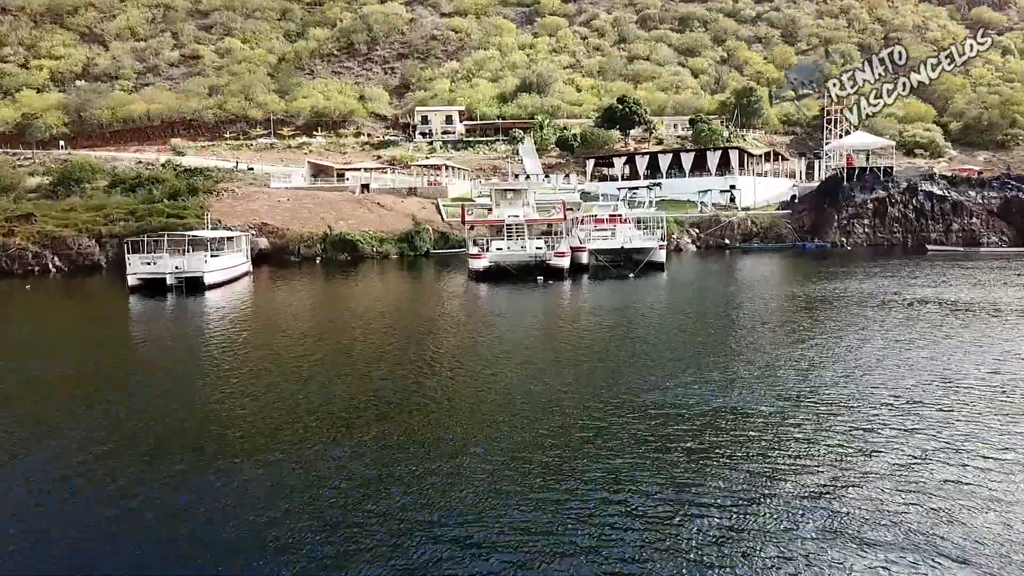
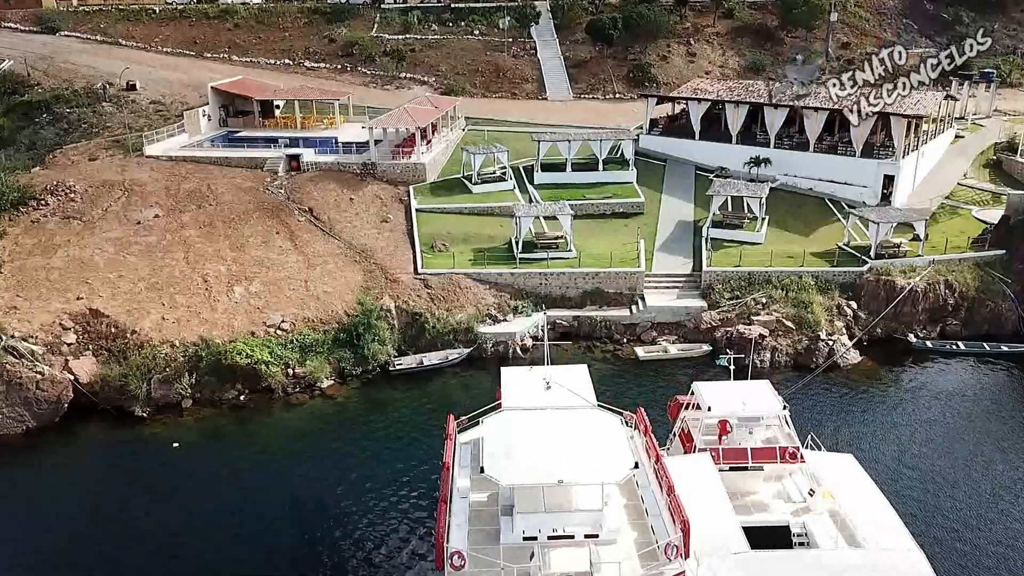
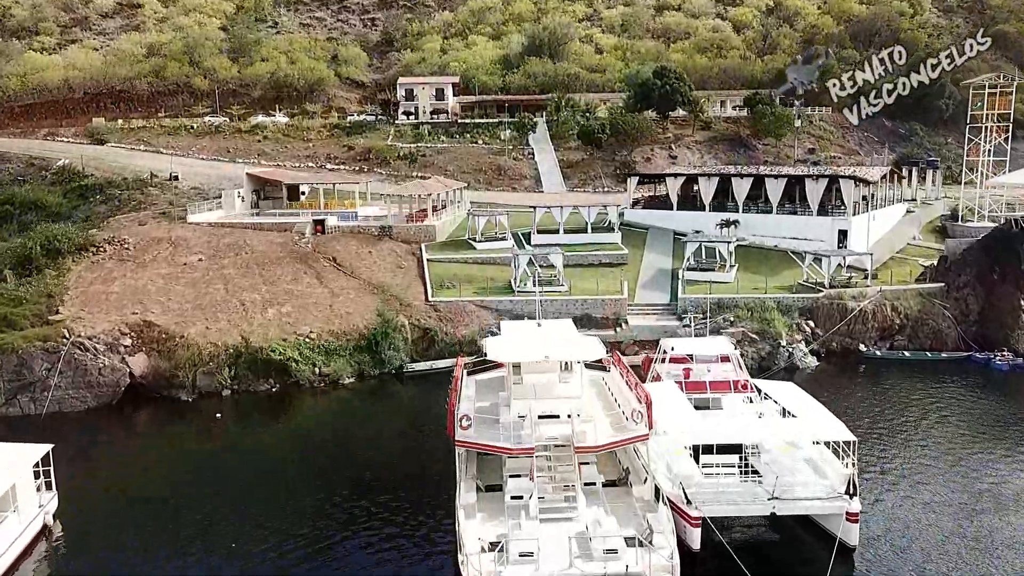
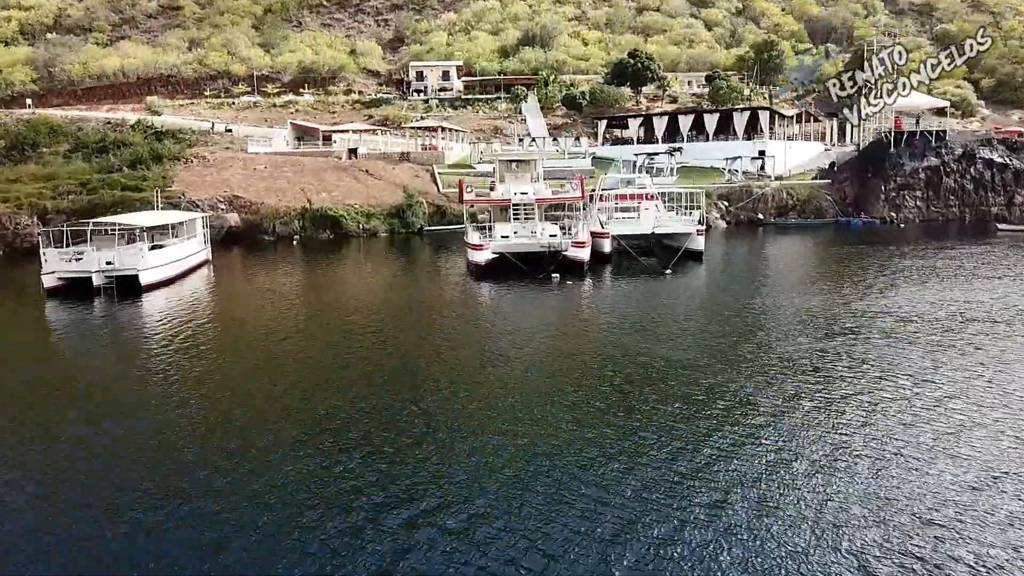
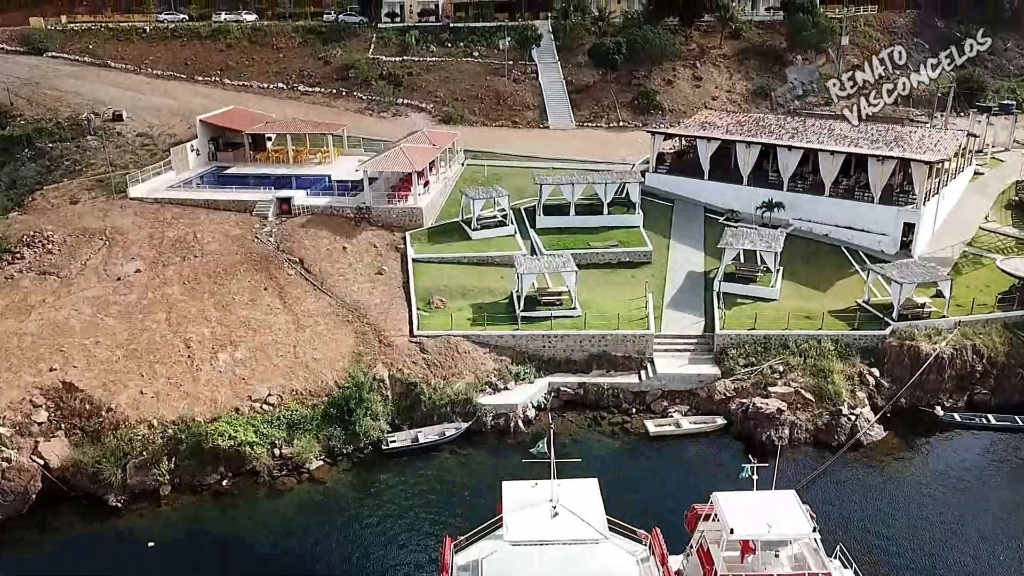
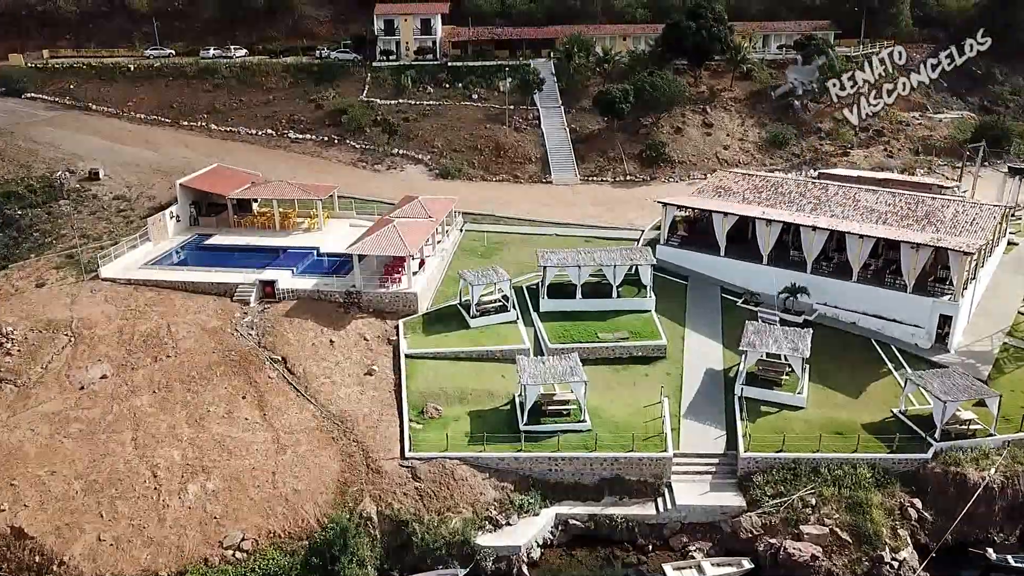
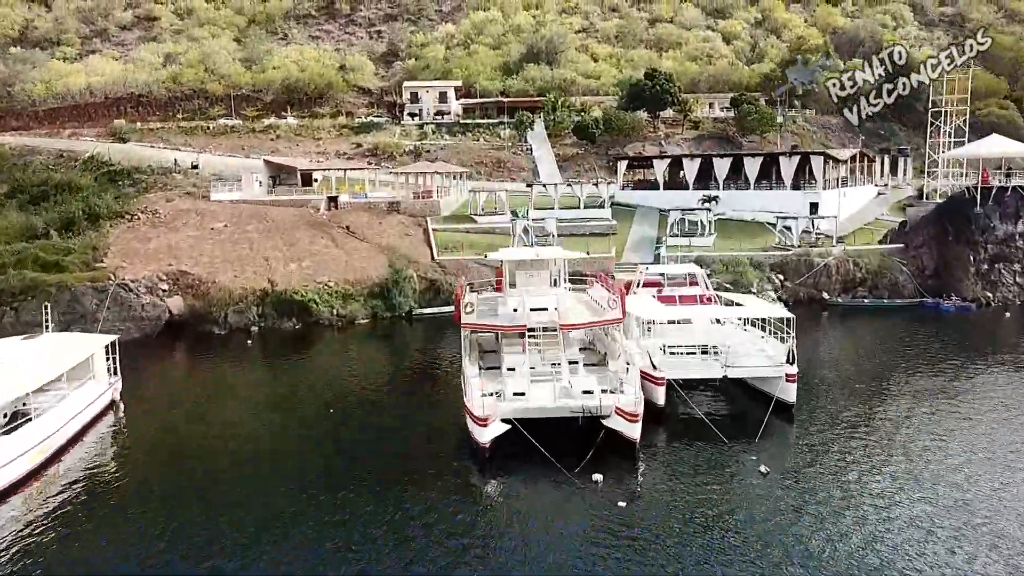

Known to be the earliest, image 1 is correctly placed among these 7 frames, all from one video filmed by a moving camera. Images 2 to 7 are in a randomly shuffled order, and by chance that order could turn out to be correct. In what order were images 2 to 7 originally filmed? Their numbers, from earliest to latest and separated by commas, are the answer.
4, 7, 3, 2, 5, 6
